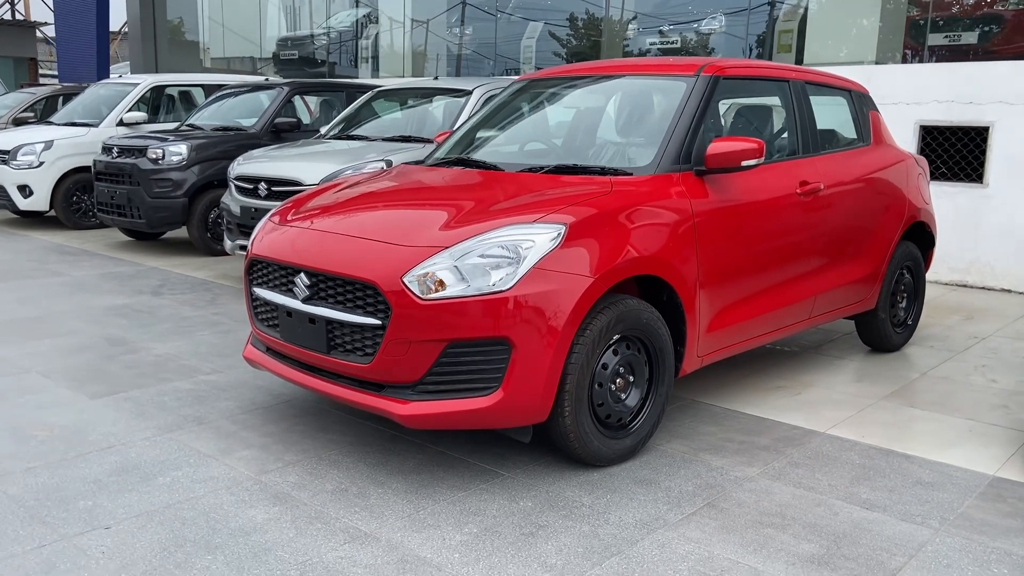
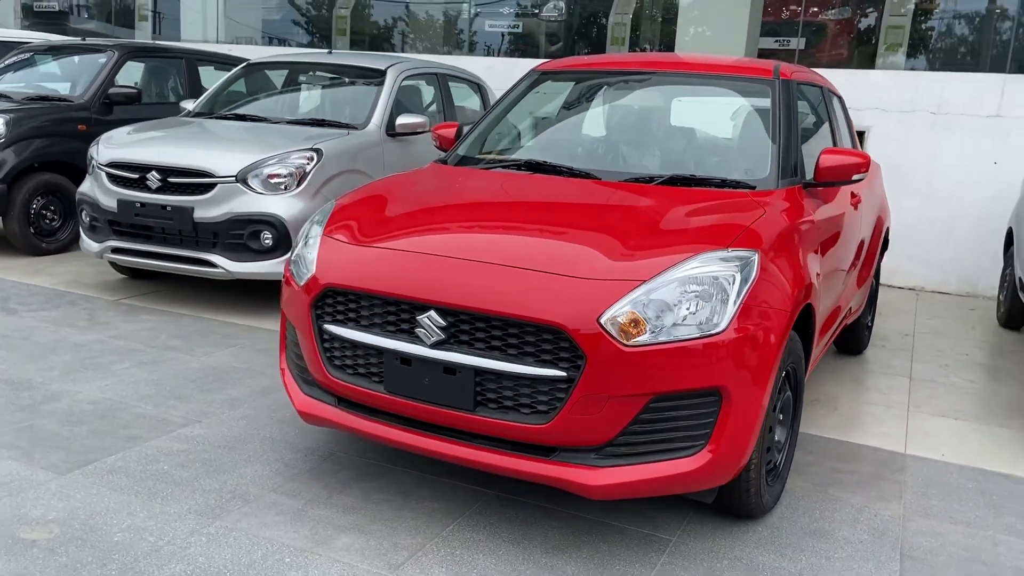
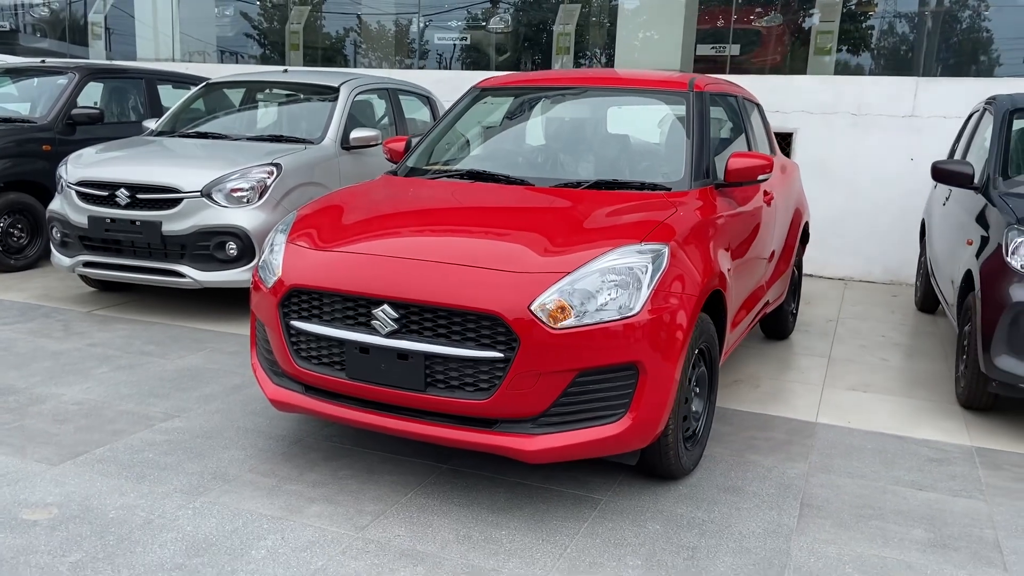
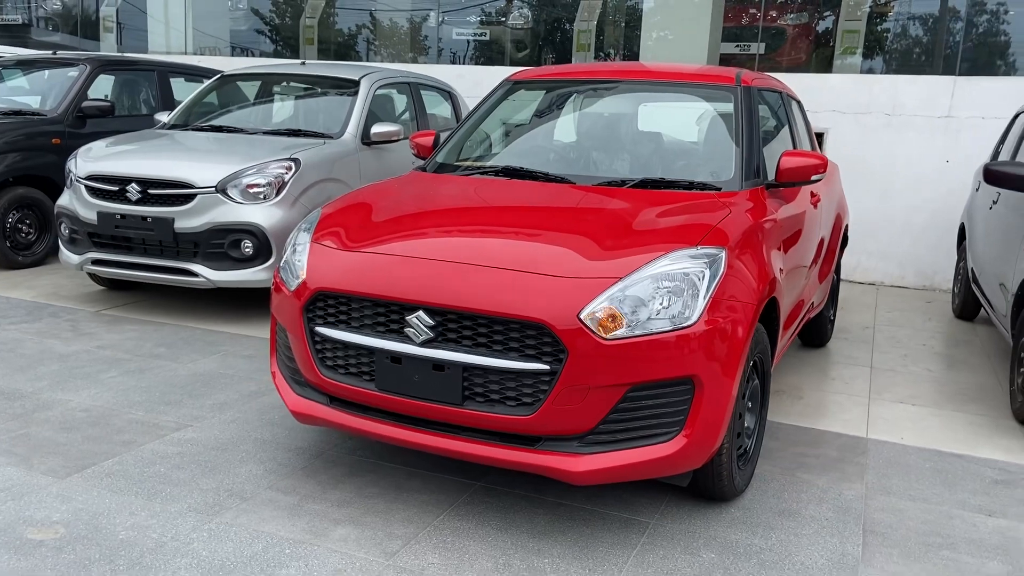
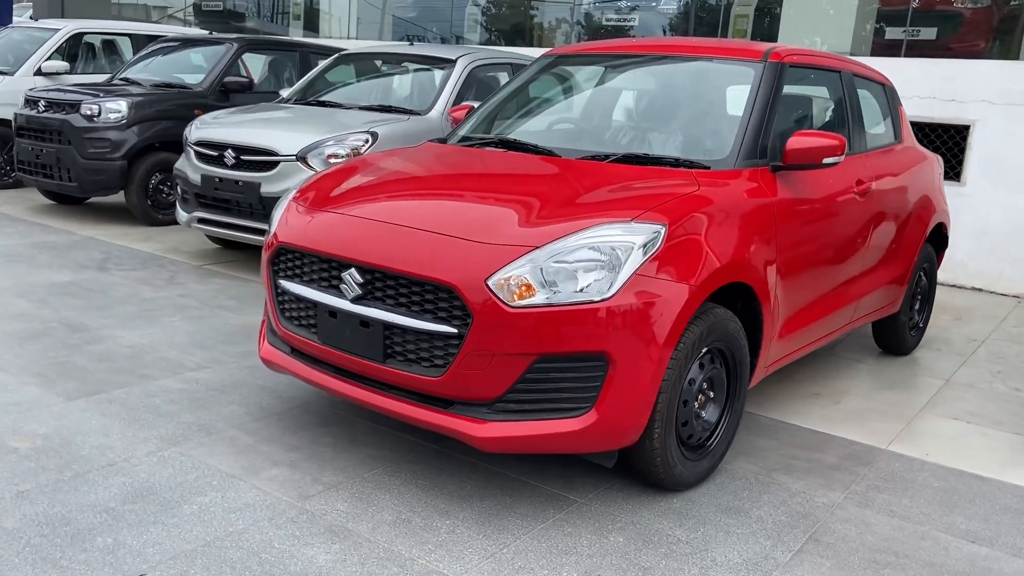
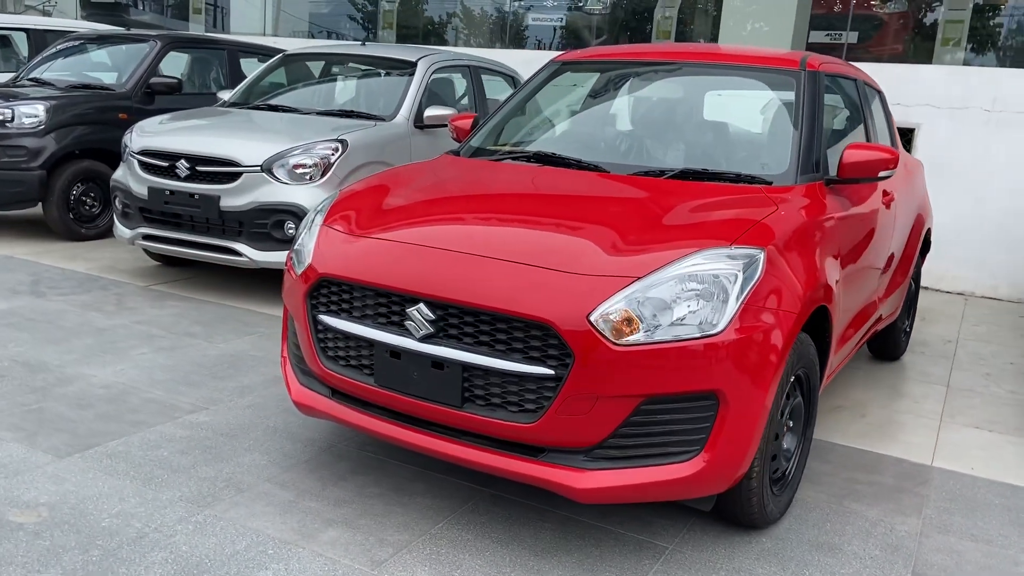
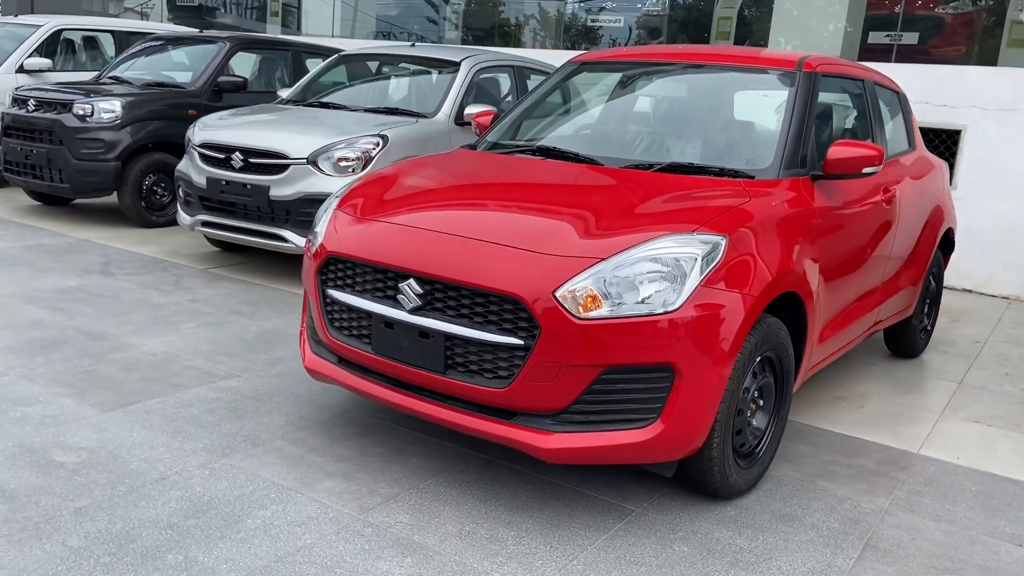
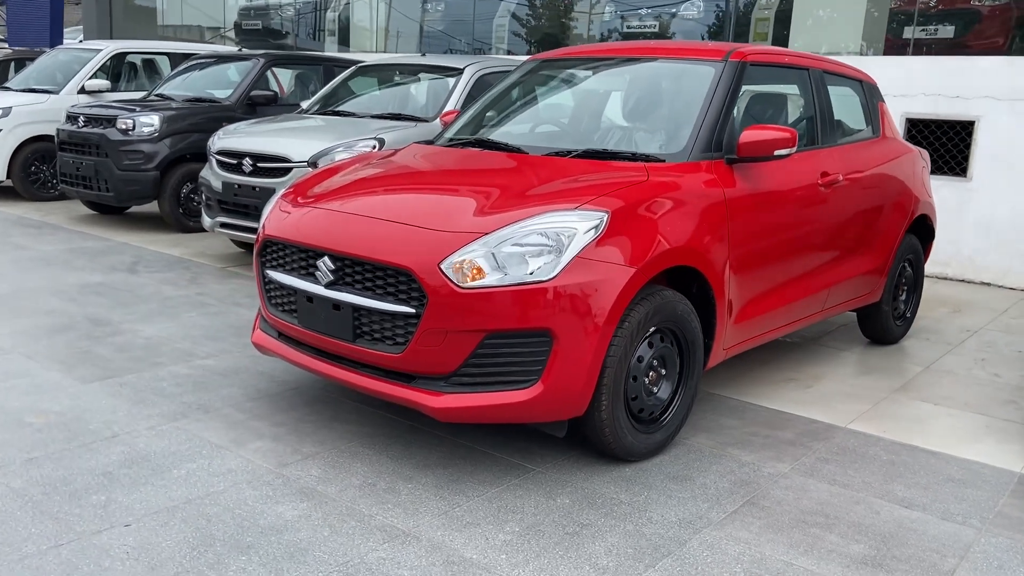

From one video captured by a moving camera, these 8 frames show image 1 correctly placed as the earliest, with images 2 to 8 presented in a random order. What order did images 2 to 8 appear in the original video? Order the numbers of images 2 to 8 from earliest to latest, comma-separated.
8, 5, 7, 6, 2, 4, 3
